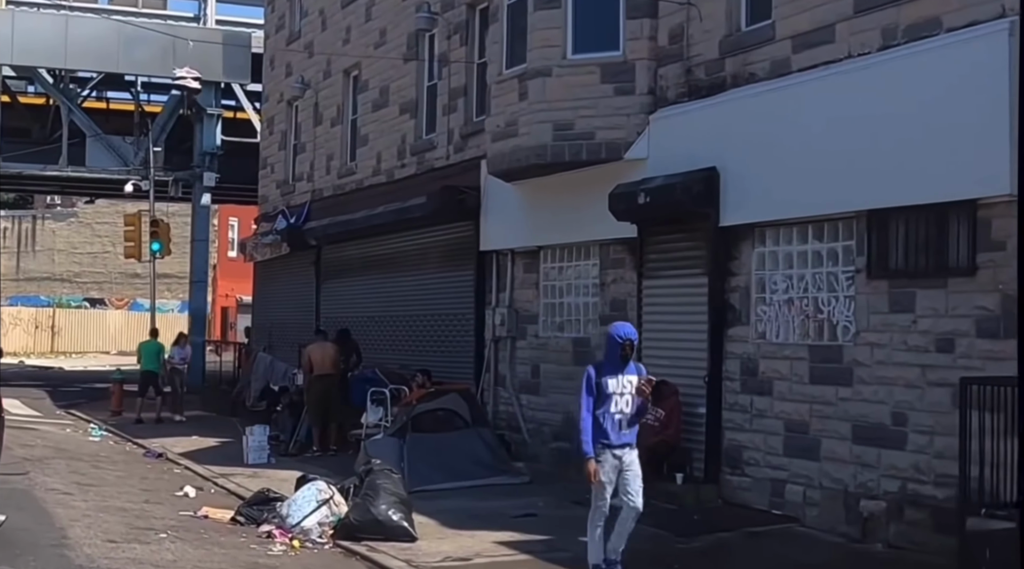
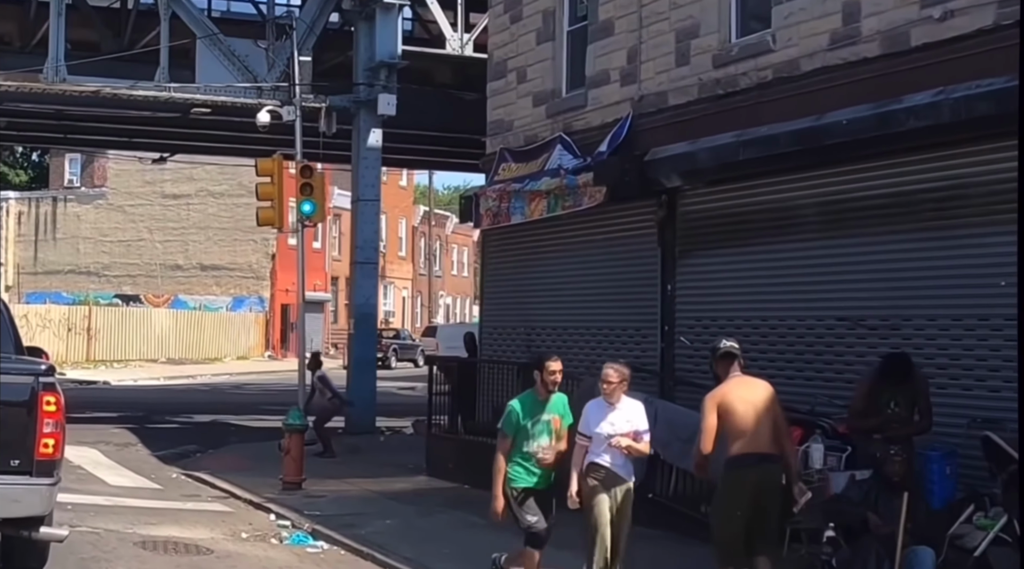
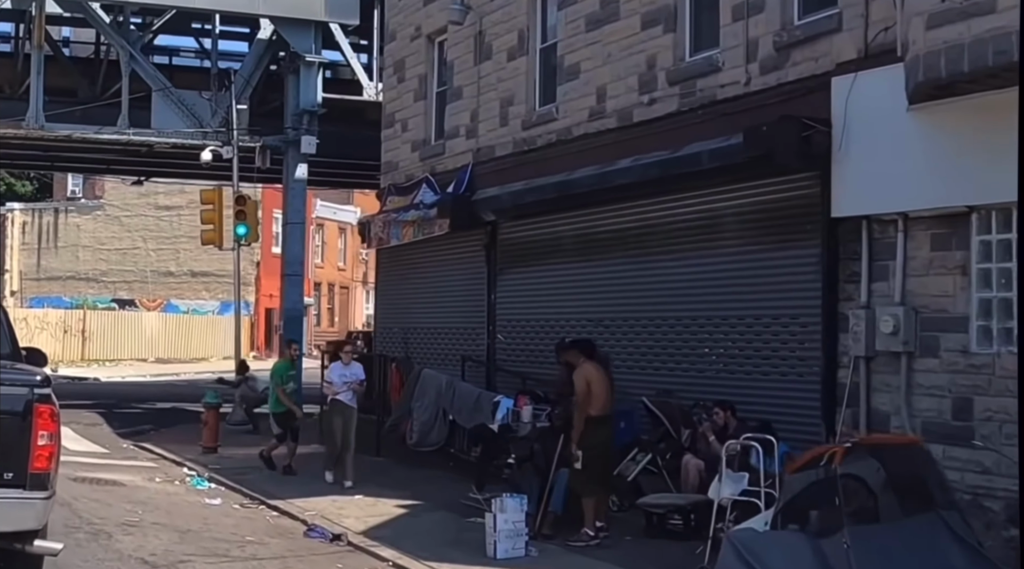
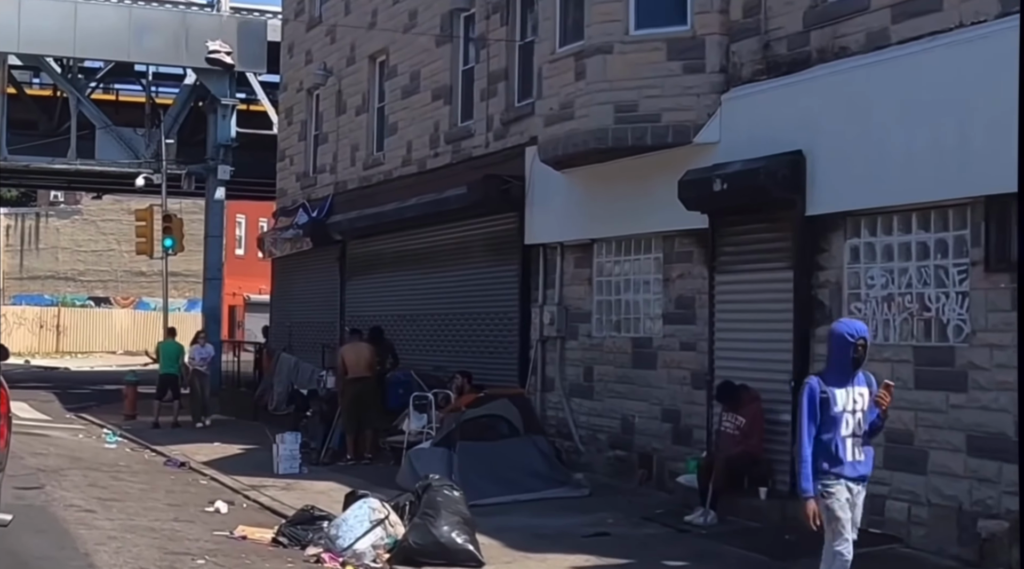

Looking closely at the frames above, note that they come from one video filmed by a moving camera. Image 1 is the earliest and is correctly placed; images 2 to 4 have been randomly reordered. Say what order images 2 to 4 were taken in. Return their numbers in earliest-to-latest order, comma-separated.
4, 3, 2
